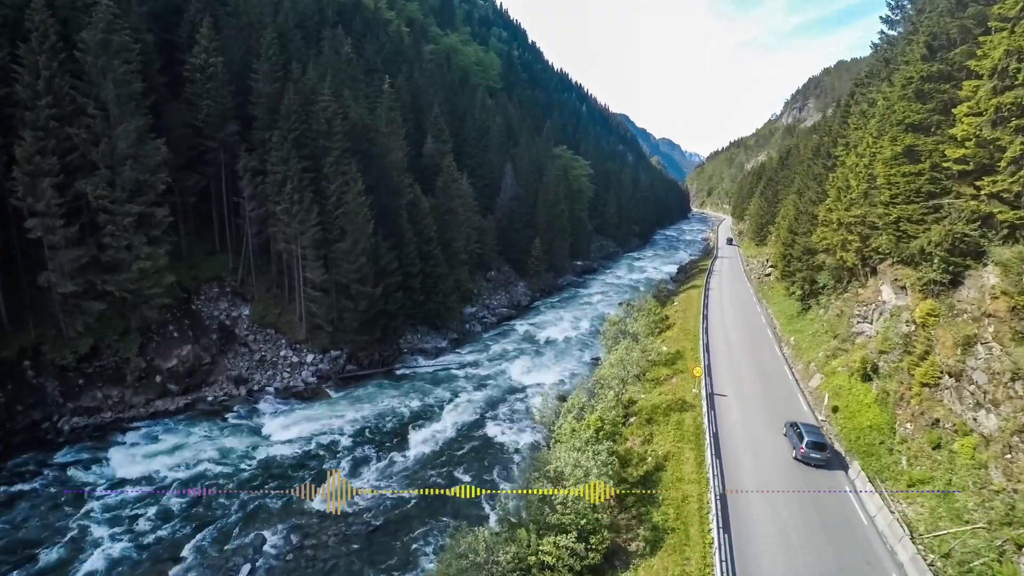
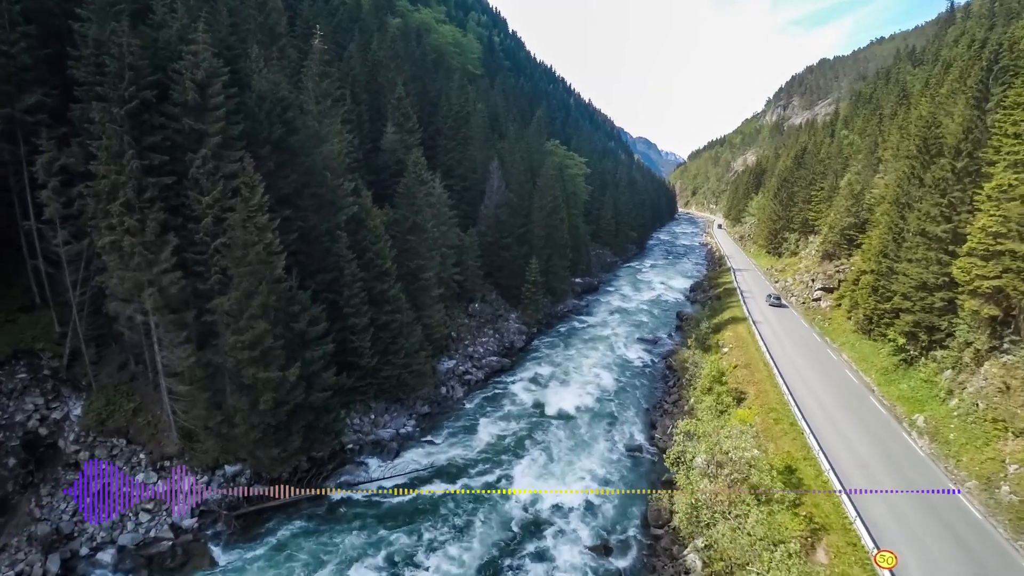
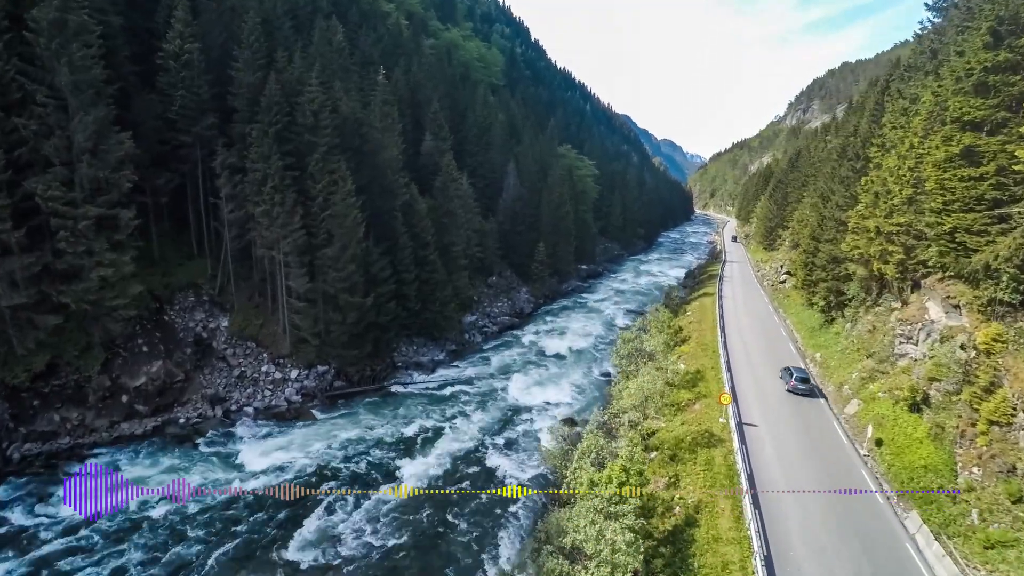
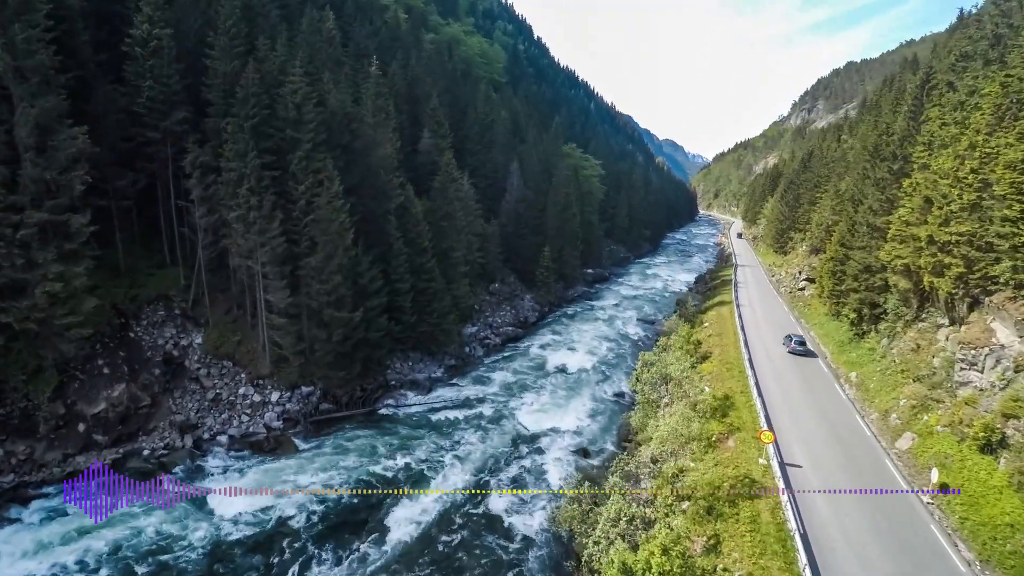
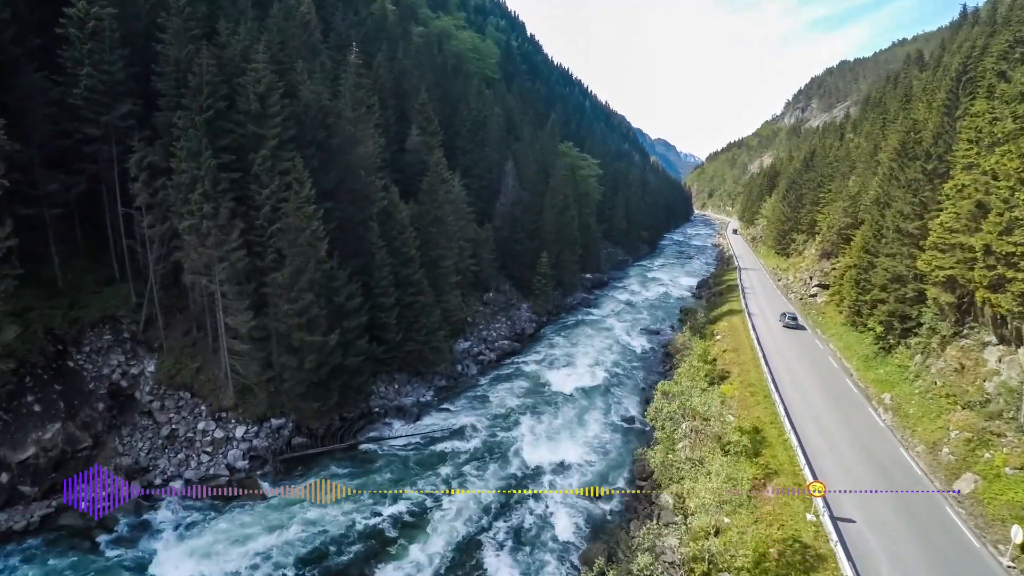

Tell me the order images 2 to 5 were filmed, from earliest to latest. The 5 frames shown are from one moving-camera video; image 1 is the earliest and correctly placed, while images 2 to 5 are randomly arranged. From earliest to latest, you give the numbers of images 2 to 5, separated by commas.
3, 4, 5, 2
